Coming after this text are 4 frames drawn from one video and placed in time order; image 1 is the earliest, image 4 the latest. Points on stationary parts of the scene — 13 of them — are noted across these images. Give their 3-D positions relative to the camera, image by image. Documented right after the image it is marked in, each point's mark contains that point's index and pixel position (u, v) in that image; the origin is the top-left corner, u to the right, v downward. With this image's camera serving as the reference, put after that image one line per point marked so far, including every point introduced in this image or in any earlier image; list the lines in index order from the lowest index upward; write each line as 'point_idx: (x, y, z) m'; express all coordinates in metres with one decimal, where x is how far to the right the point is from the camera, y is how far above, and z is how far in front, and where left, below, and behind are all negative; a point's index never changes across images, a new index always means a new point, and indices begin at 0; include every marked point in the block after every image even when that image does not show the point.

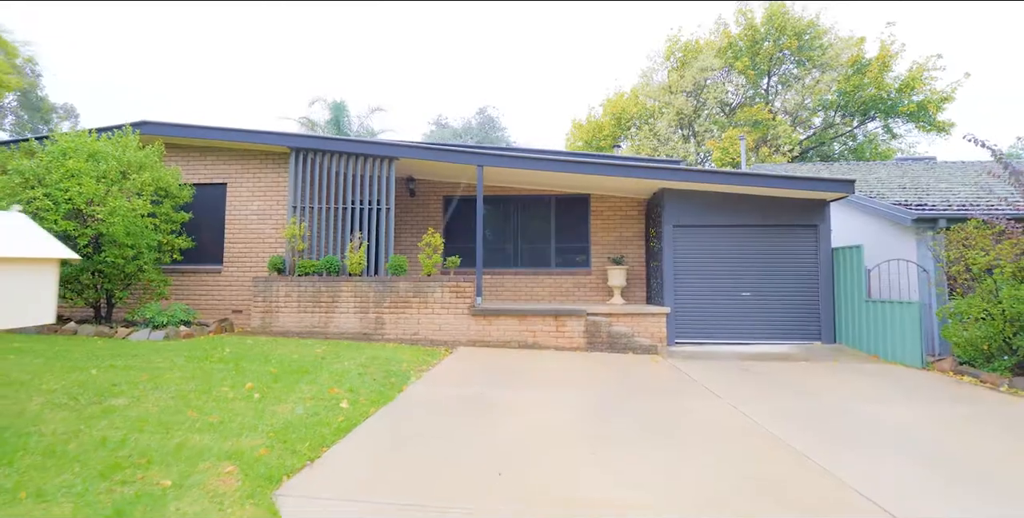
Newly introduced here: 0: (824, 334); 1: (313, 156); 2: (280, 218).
0: (+5.3, -1.2, +8.8) m
1: (-3.5, +1.8, +9.0) m
2: (-4.2, +0.7, +9.2) m
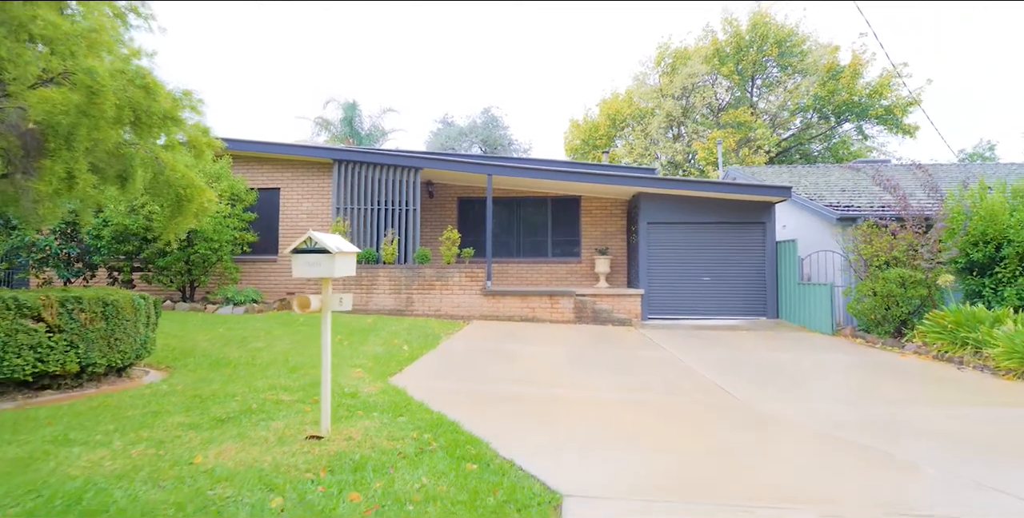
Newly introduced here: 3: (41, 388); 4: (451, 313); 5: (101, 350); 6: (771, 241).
0: (+5.4, -1.1, +10.8) m
1: (-3.4, +2.0, +11.1) m
2: (-4.1, +0.9, +11.2) m
3: (-3.4, -0.9, +3.7) m
4: (-1.2, -1.1, +10.4) m
5: (-3.1, -0.7, +3.9) m
6: (+5.5, +0.4, +10.8) m
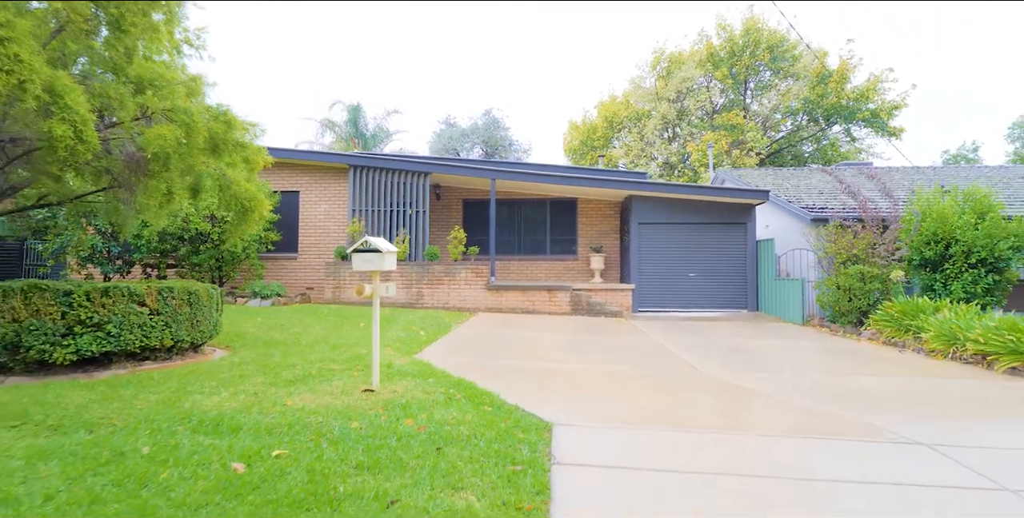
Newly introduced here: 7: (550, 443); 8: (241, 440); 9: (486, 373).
0: (+5.5, -1.0, +11.8) m
1: (-3.4, +2.1, +12.0) m
2: (-4.1, +1.0, +12.2) m
3: (-3.3, -0.9, +4.7) m
4: (-1.2, -1.0, +11.4) m
5: (-3.1, -0.7, +4.9) m
6: (+5.5, +0.4, +11.8) m
7: (+0.2, -1.1, +3.2) m
8: (-1.5, -1.0, +2.8) m
9: (-0.3, -1.2, +5.3) m
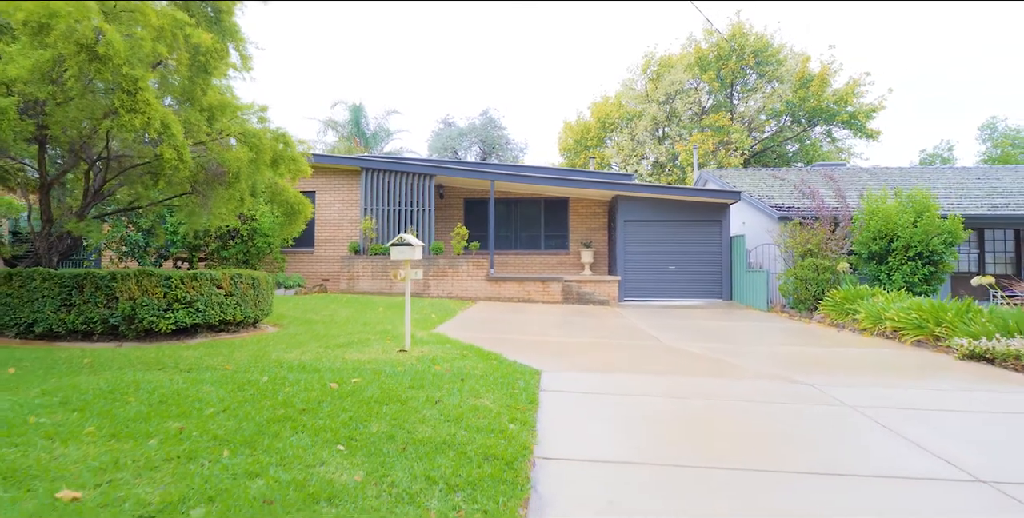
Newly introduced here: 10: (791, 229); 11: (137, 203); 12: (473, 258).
0: (+5.4, -0.9, +13.1) m
1: (-3.4, +2.2, +13.2) m
2: (-4.1, +1.1, +13.4) m
3: (-3.4, -0.8, +5.9) m
4: (-1.2, -0.9, +12.6) m
5: (-3.1, -0.6, +6.1) m
6: (+5.4, +0.6, +13.1) m
7: (+0.2, -1.1, +4.5) m
8: (-1.5, -0.9, +4.1) m
9: (-0.3, -1.1, +6.5) m
10: (+5.9, +0.6, +10.8) m
11: (-4.7, +0.7, +6.4) m
12: (-0.9, 0.0, +12.5) m
